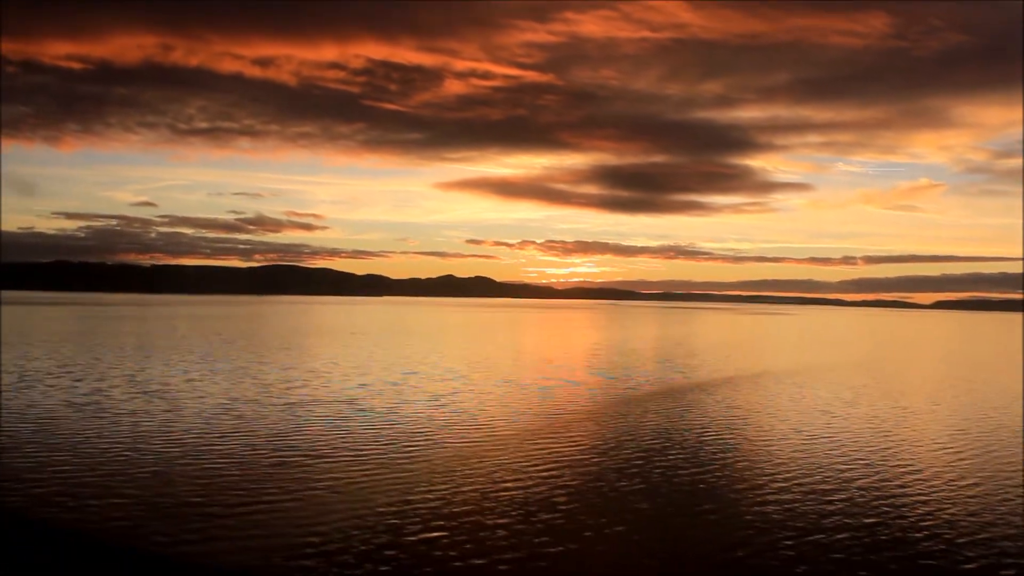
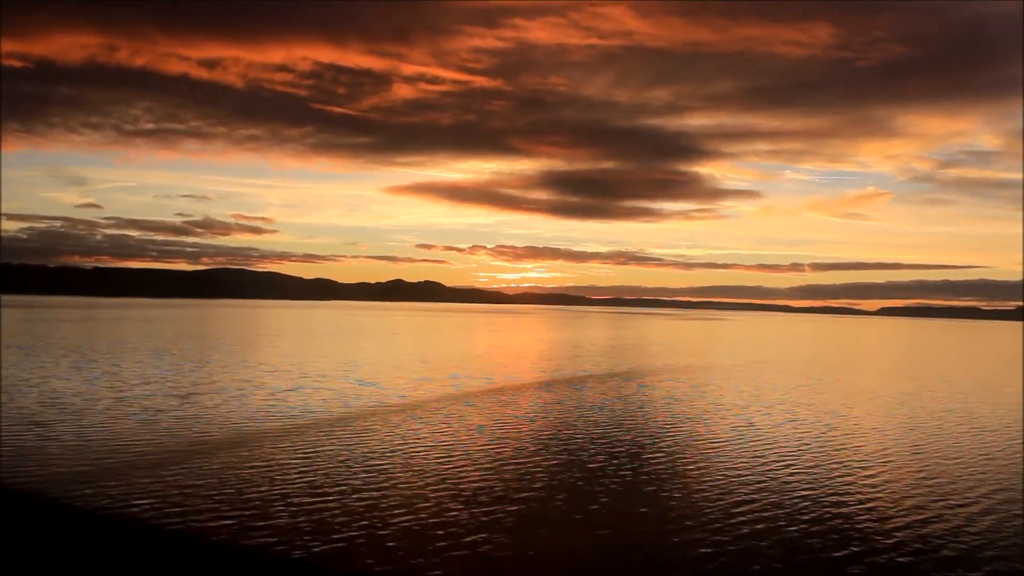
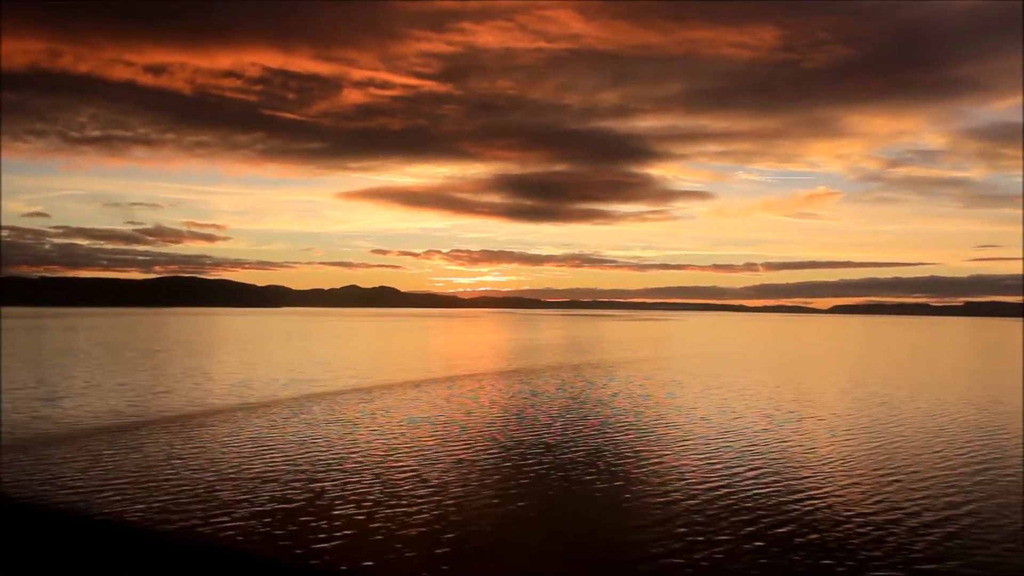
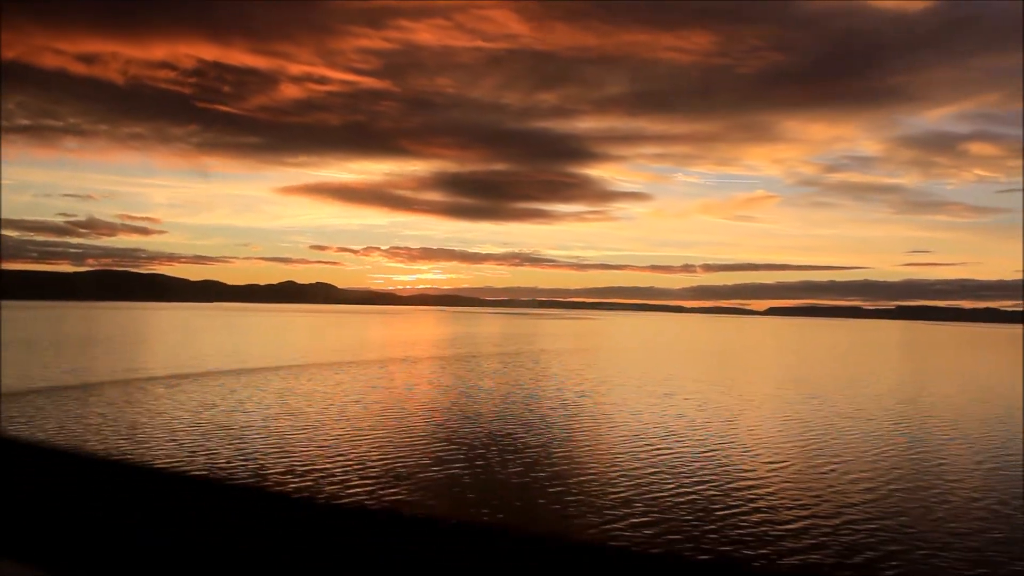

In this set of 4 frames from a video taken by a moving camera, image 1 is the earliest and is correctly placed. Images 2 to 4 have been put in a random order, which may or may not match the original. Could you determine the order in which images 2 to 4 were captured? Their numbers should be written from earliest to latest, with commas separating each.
2, 3, 4
